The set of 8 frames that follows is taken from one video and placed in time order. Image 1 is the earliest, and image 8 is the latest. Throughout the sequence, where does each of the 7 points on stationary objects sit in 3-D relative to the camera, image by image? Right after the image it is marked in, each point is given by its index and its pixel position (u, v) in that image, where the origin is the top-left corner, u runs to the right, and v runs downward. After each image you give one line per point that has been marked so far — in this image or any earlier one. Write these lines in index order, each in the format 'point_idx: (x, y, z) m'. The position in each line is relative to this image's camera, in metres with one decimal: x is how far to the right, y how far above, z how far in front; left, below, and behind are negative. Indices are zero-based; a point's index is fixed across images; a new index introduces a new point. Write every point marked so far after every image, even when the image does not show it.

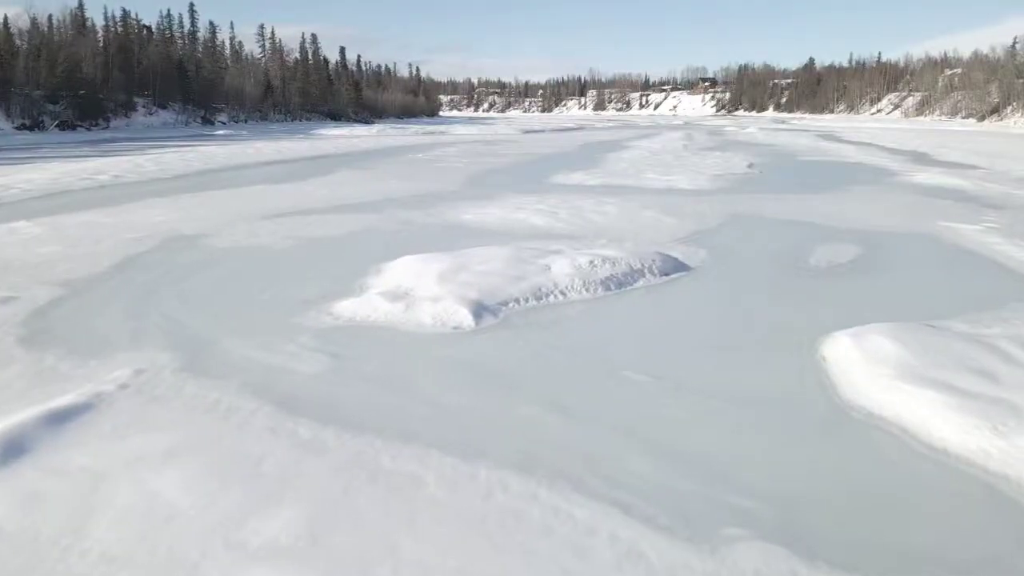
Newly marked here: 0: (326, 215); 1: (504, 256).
0: (-2.7, +1.1, +11.0) m
1: (-0.1, +0.3, +7.1) m
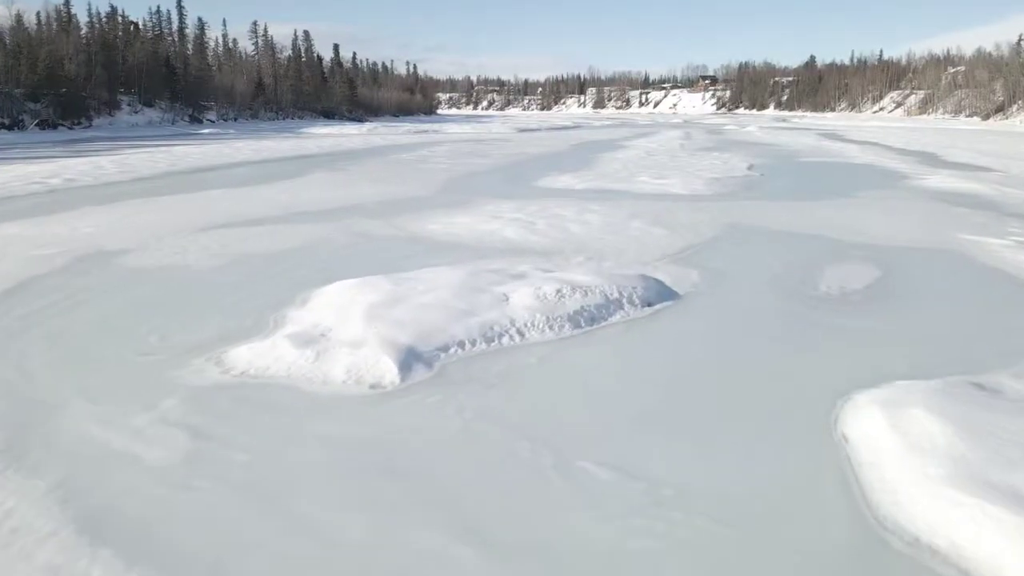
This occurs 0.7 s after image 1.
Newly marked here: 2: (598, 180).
0: (-3.1, +0.8, +9.9) m
1: (-0.5, 0.0, +6.0) m
2: (+1.8, +2.3, +15.9) m
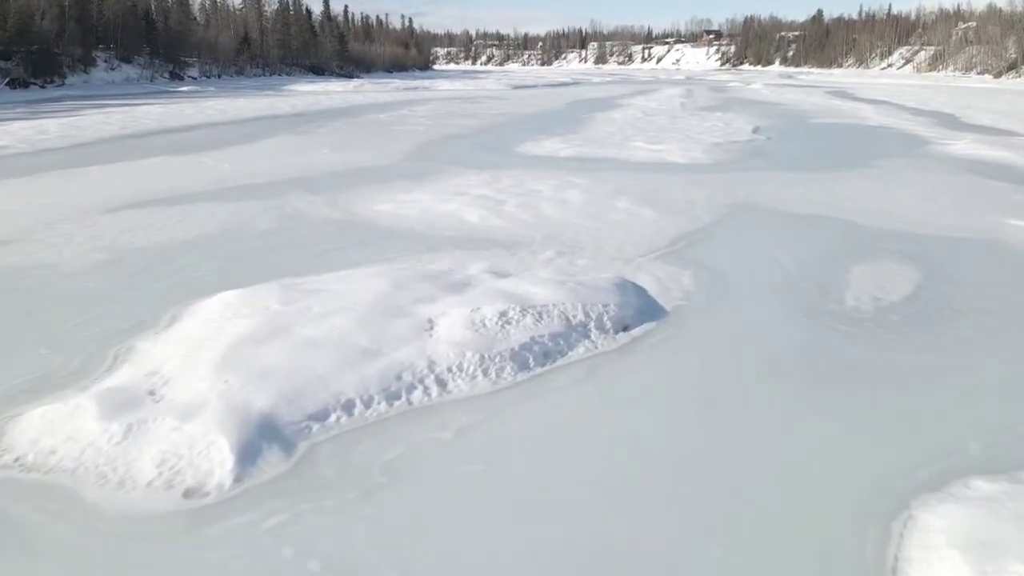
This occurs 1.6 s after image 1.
0: (-3.5, +0.9, +8.4) m
1: (-0.9, -0.1, +4.5) m
2: (+1.4, +2.7, +14.3) m
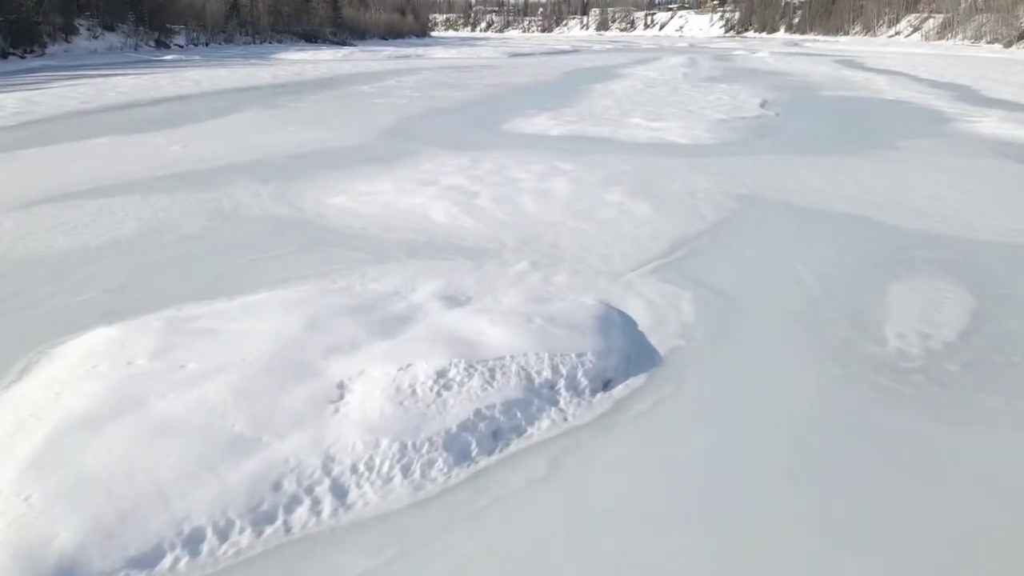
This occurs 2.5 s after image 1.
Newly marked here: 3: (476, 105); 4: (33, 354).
0: (-3.7, +0.9, +7.3) m
1: (-1.1, -0.3, +3.5) m
2: (+1.2, +2.9, +13.2) m
3: (-0.8, +4.0, +16.6) m
4: (-2.4, -0.3, +3.8) m
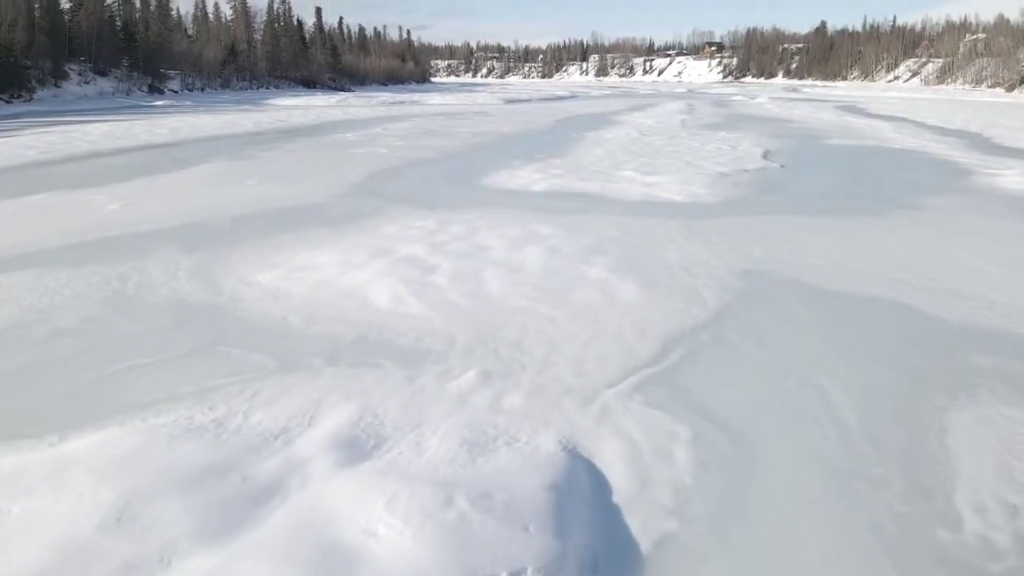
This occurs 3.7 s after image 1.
0: (-4.0, +0.1, +6.2) m
1: (-1.4, -0.8, +2.3) m
2: (+0.9, +1.8, +12.1) m
3: (-1.1, +2.7, +15.6) m
4: (-2.7, -0.9, +2.6) m
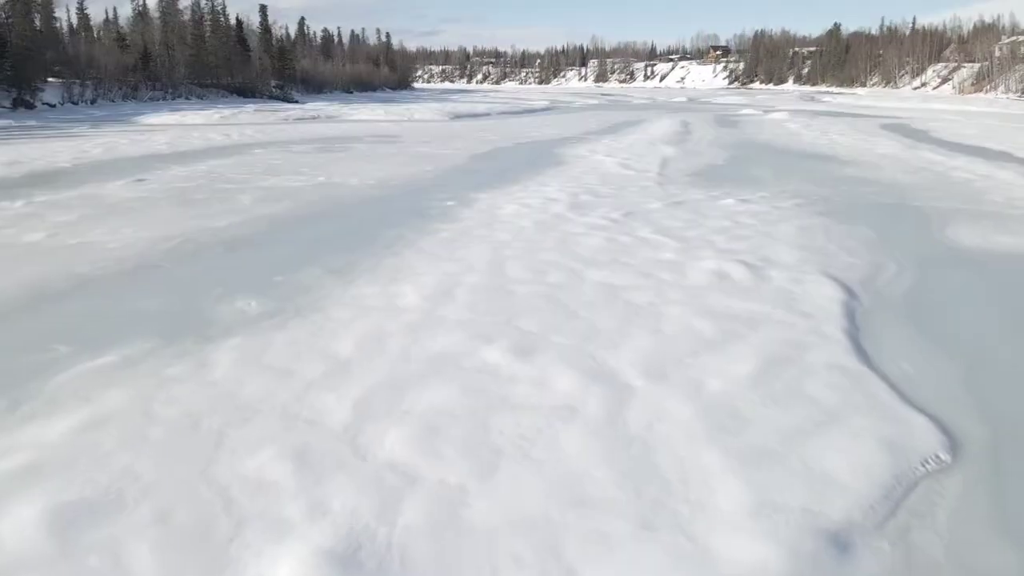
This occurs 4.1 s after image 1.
0: (-6.5, -2.6, -2.9) m
1: (-4.0, -3.5, -6.8) m
2: (-1.6, -0.9, +3.0) m
3: (-3.5, 0.0, +6.5) m
4: (-5.3, -3.6, -6.5) m
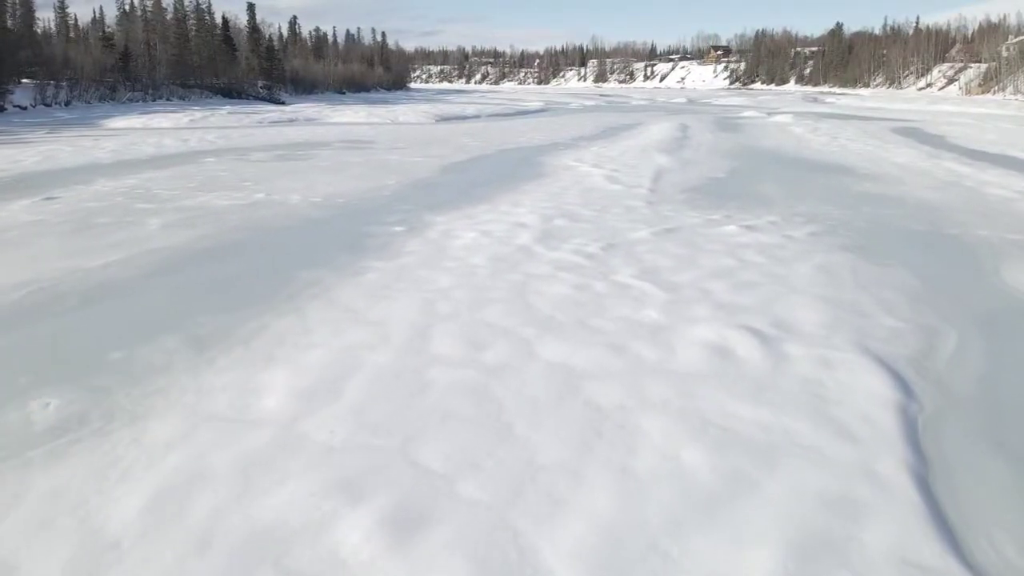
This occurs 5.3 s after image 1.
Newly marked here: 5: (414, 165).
0: (-7.0, -3.0, -4.5) m
1: (-4.5, -4.0, -8.5) m
2: (-2.0, -1.4, +1.4) m
3: (-4.0, -0.5, +4.8) m
4: (-5.8, -4.1, -8.2) m
5: (-1.9, +2.4, +14.6) m
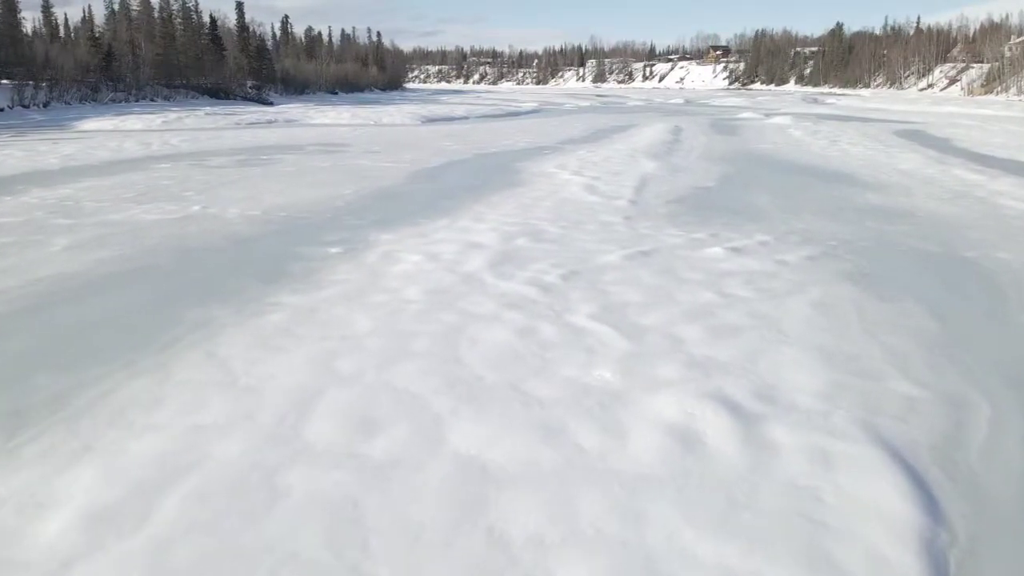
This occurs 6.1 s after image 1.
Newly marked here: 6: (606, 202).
0: (-7.4, -3.3, -5.6) m
1: (-4.9, -4.3, -9.5) m
2: (-2.5, -1.7, +0.3) m
3: (-4.4, -0.8, +3.8) m
4: (-6.2, -4.3, -9.2) m
5: (-2.4, +2.1, +13.6) m
6: (+1.2, +1.1, +10.0) m
